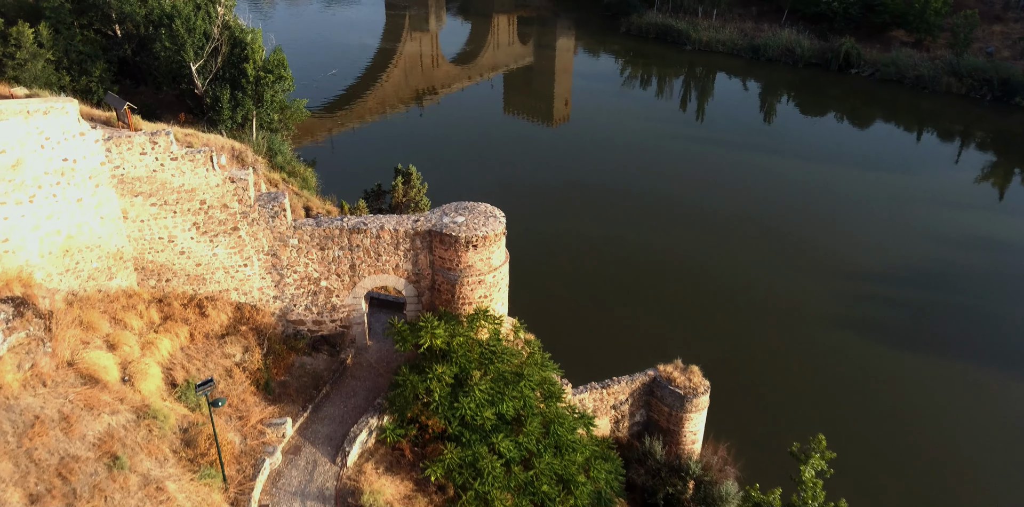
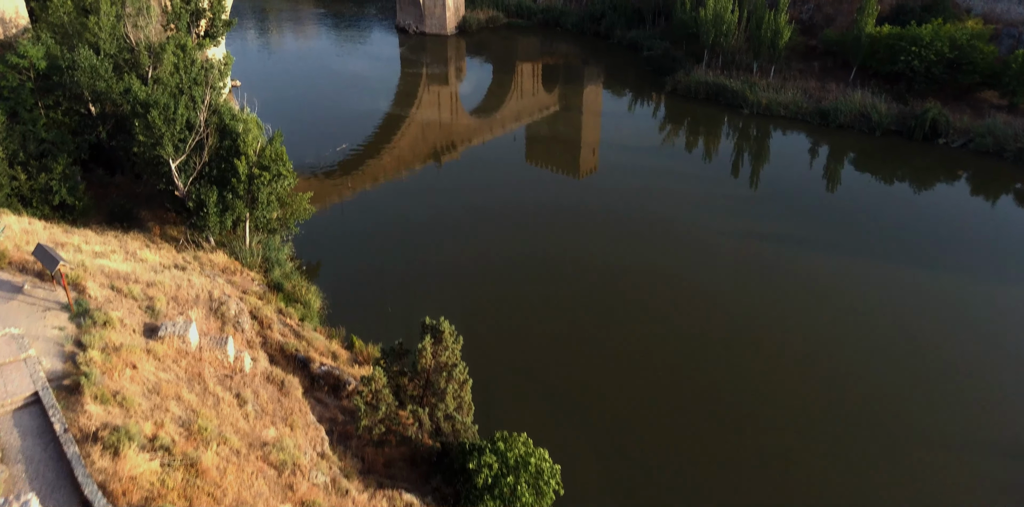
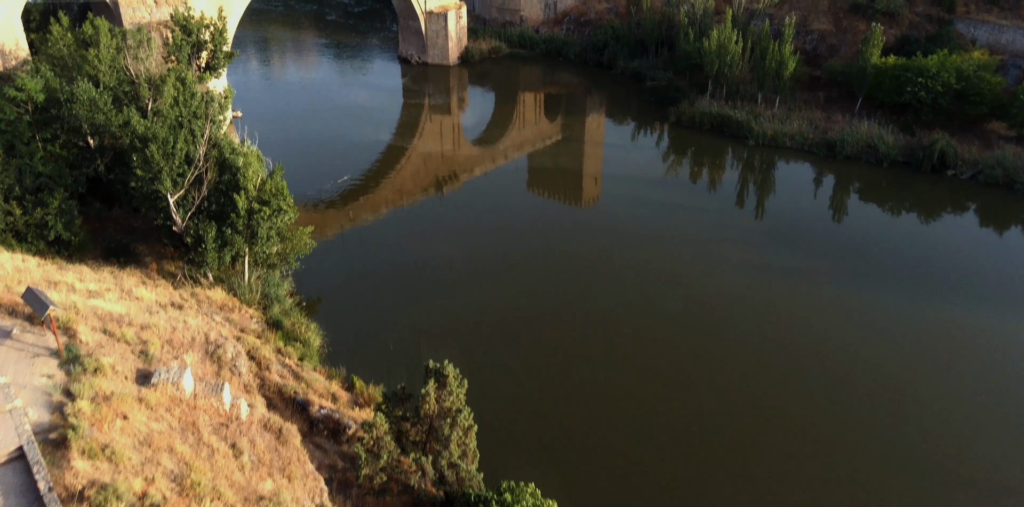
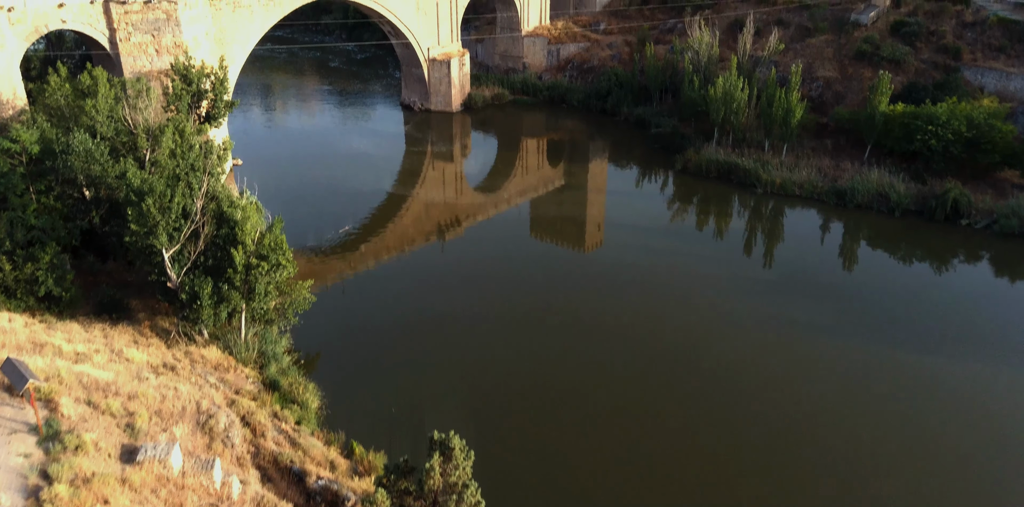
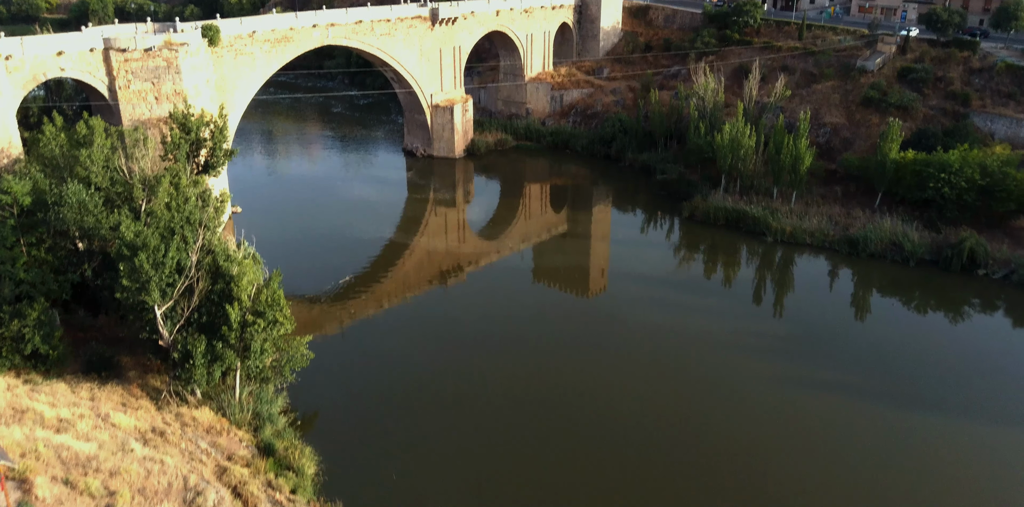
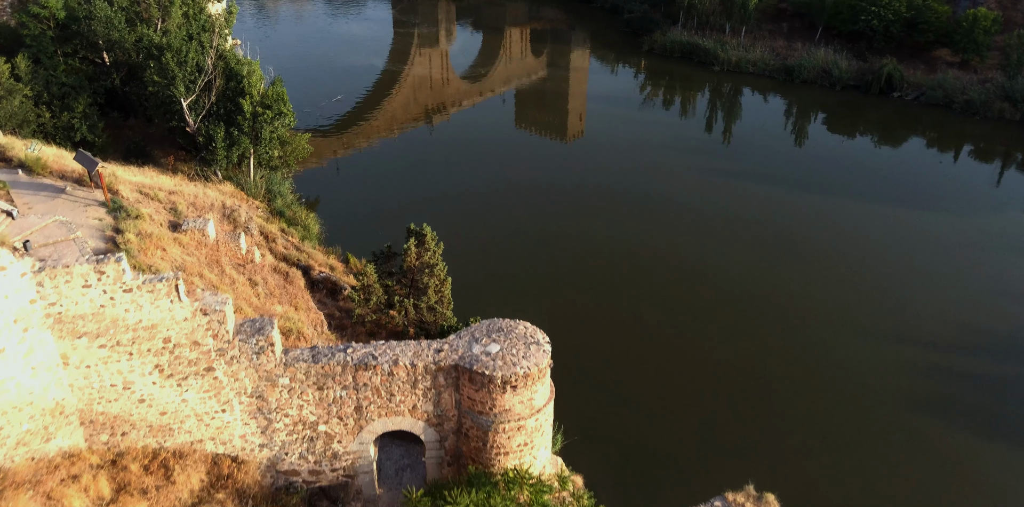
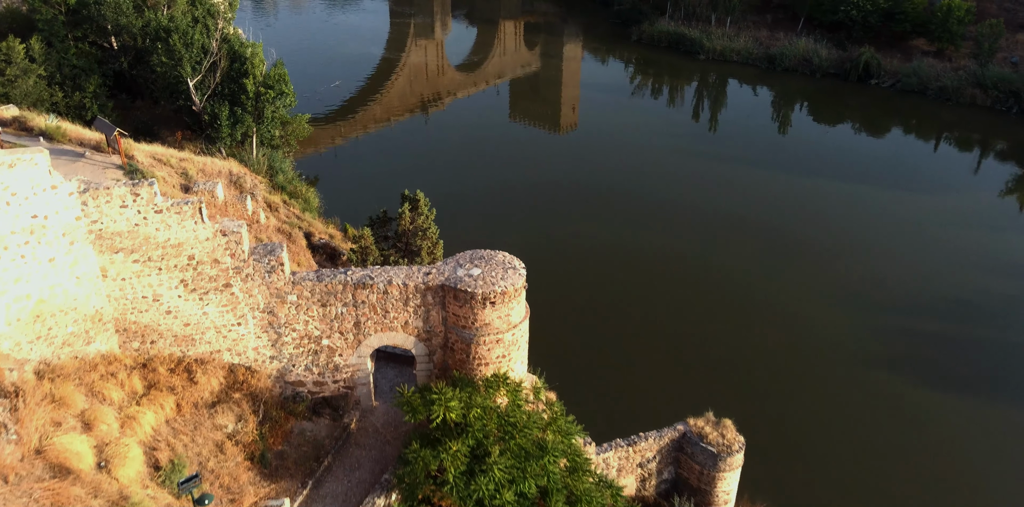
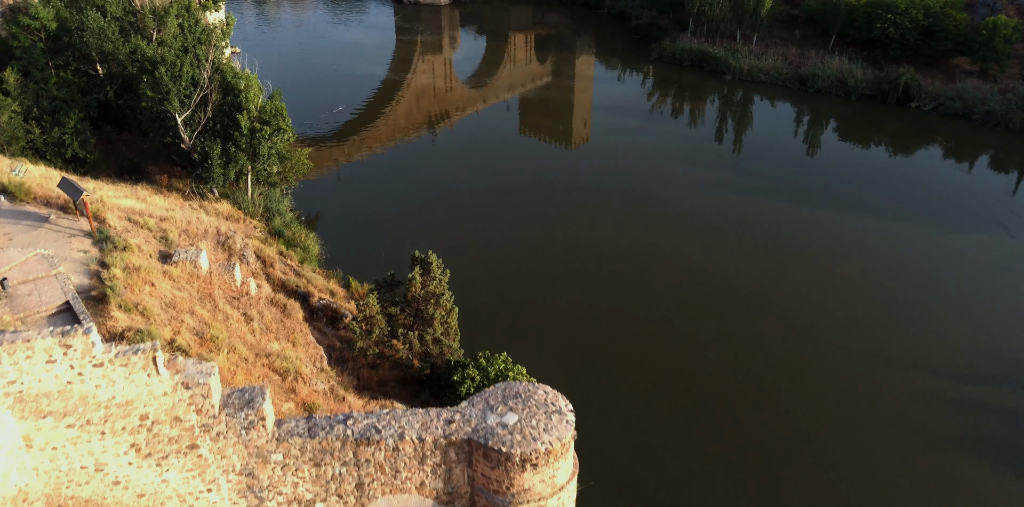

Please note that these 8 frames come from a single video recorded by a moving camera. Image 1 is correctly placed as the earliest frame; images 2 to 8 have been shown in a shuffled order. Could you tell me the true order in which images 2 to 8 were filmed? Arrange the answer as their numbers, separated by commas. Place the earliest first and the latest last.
7, 6, 8, 2, 3, 4, 5
